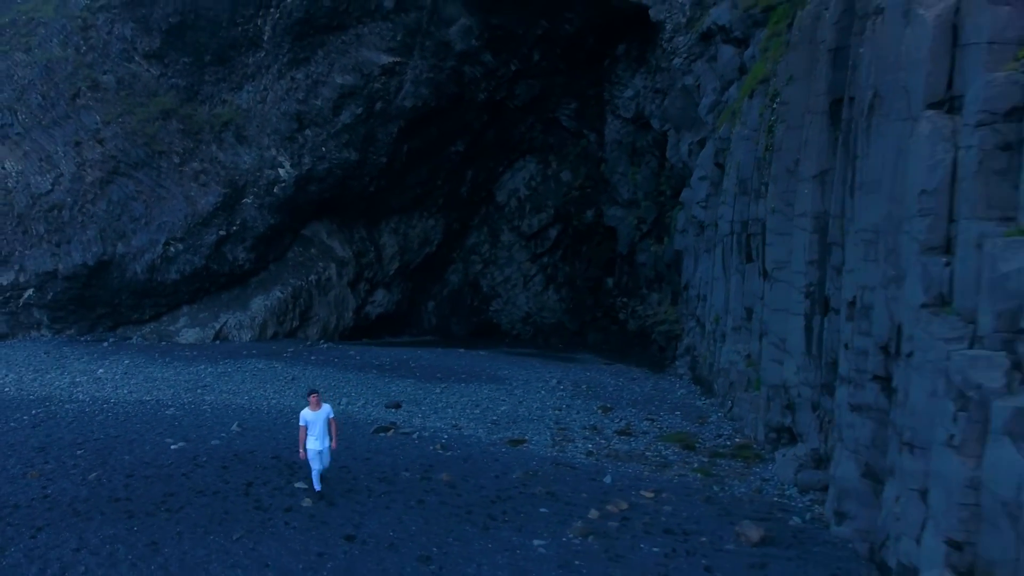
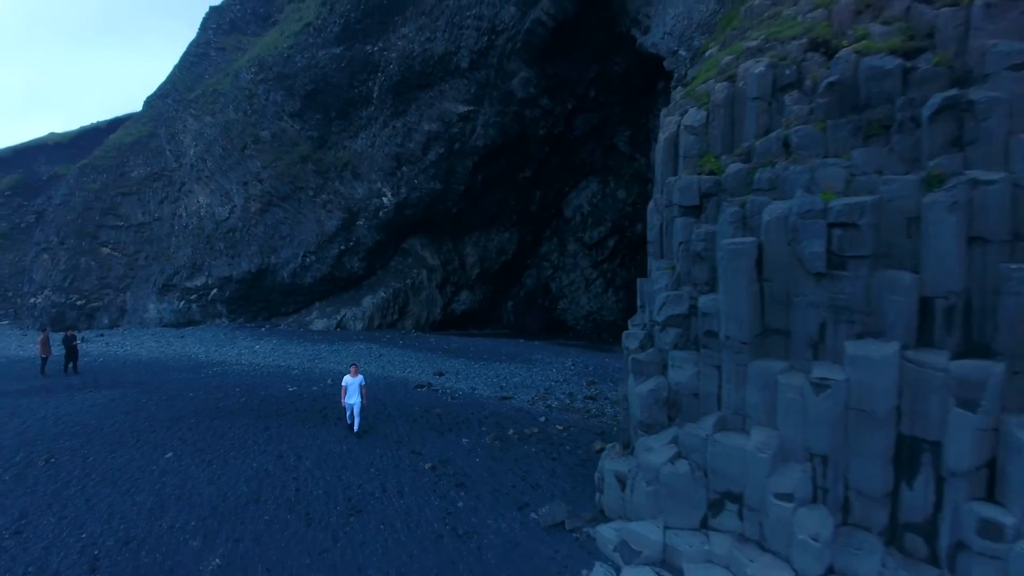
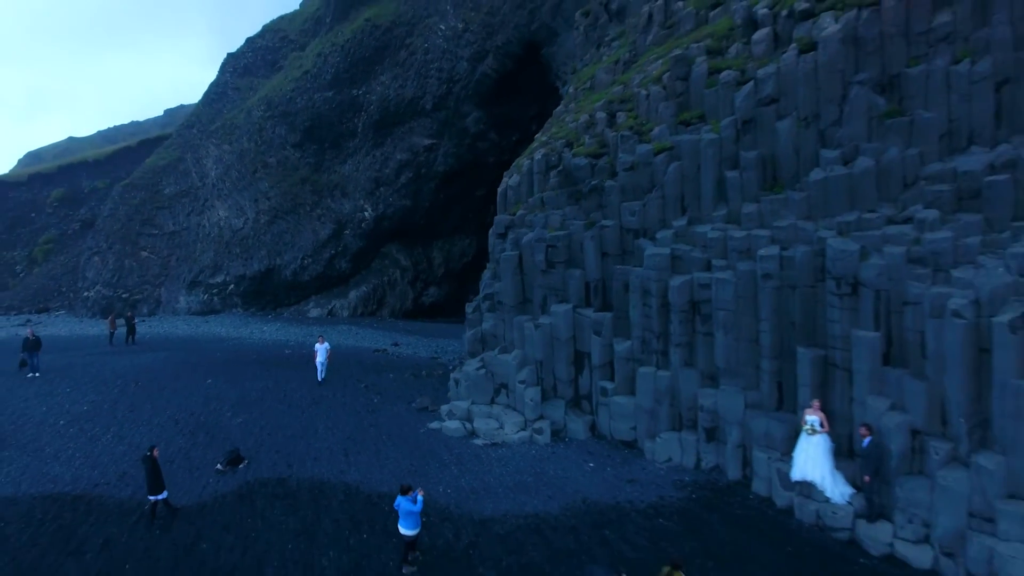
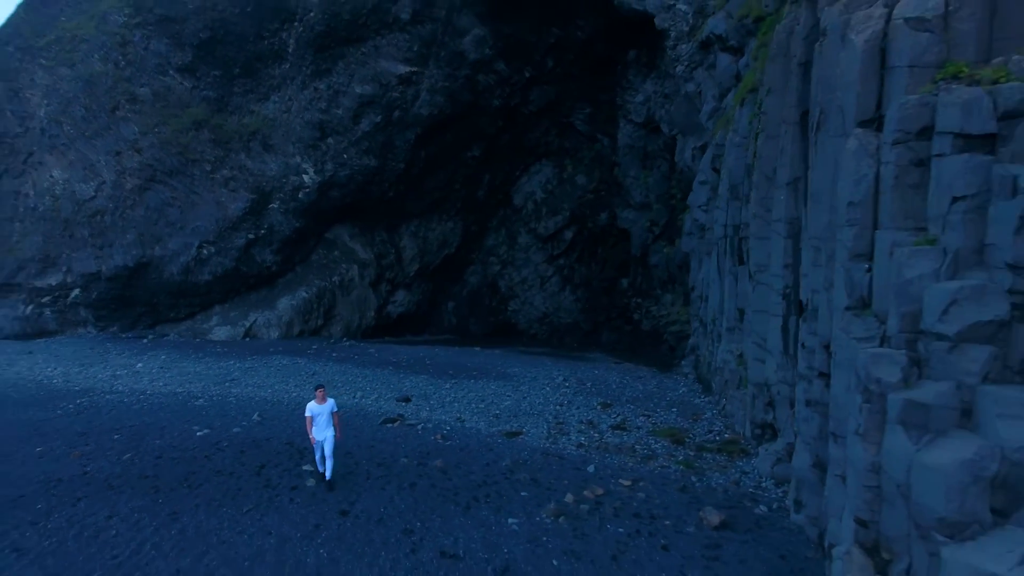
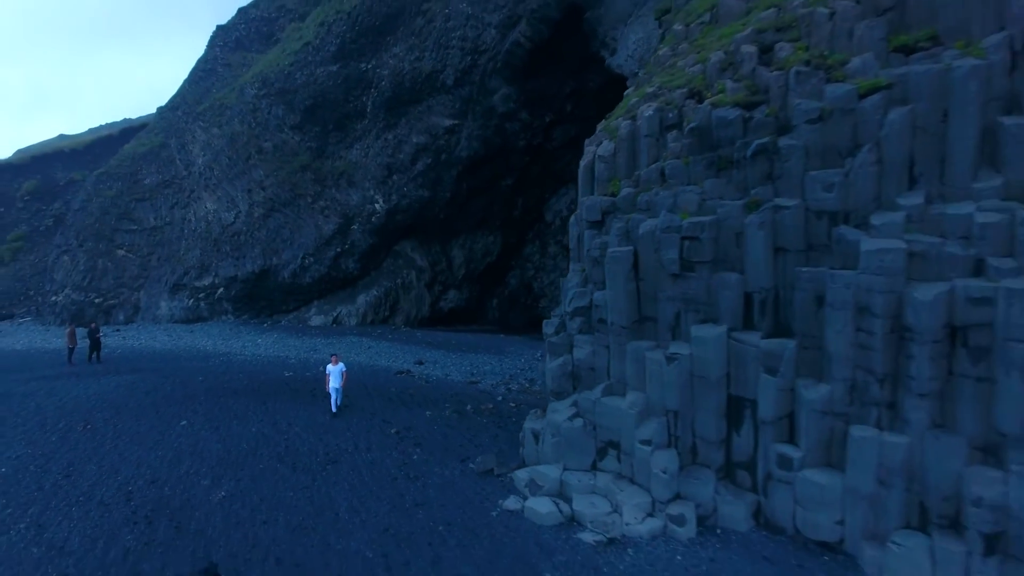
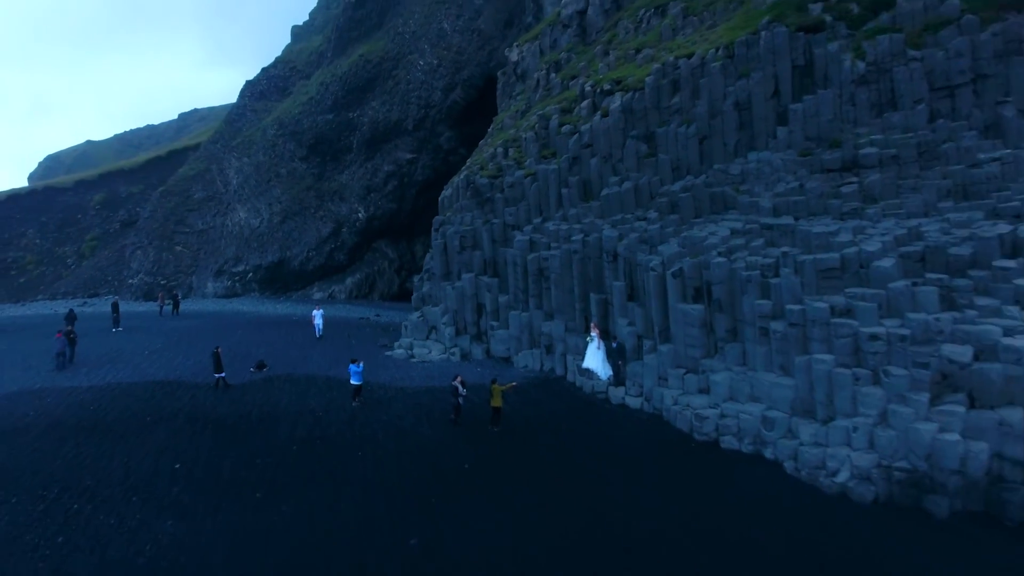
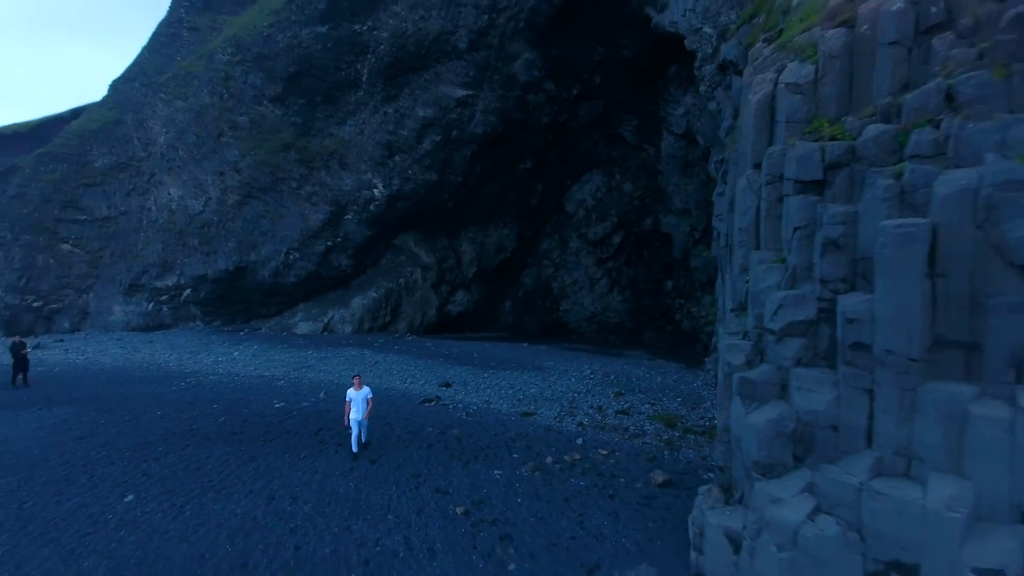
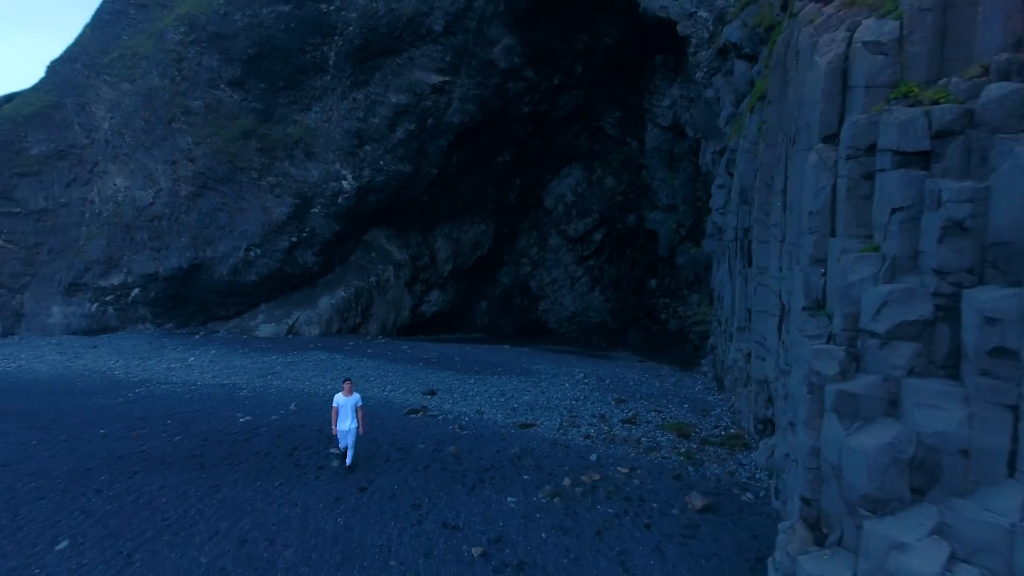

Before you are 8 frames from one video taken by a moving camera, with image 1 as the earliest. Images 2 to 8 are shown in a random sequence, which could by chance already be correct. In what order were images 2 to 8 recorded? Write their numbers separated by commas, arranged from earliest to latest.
4, 8, 7, 2, 5, 3, 6
